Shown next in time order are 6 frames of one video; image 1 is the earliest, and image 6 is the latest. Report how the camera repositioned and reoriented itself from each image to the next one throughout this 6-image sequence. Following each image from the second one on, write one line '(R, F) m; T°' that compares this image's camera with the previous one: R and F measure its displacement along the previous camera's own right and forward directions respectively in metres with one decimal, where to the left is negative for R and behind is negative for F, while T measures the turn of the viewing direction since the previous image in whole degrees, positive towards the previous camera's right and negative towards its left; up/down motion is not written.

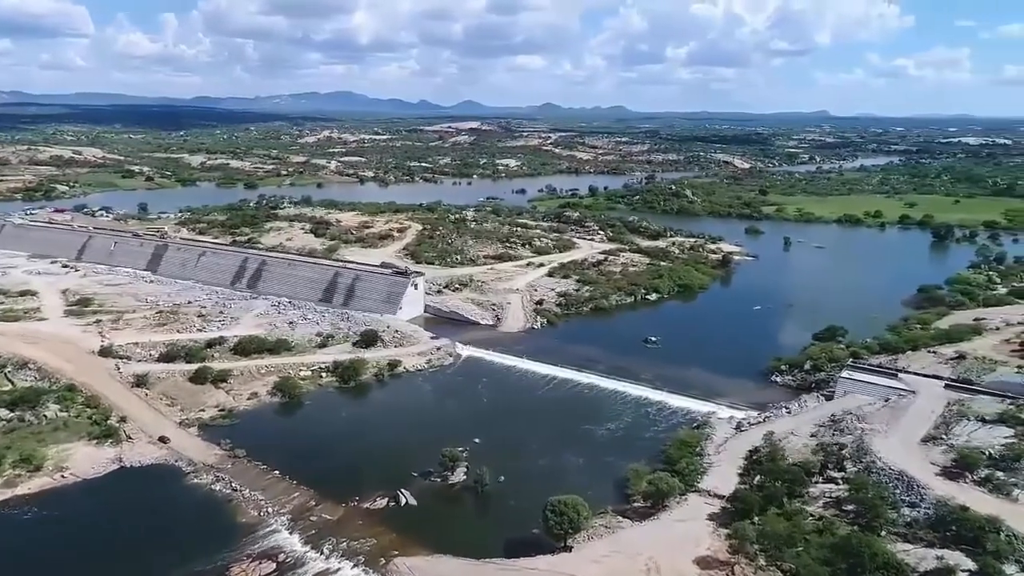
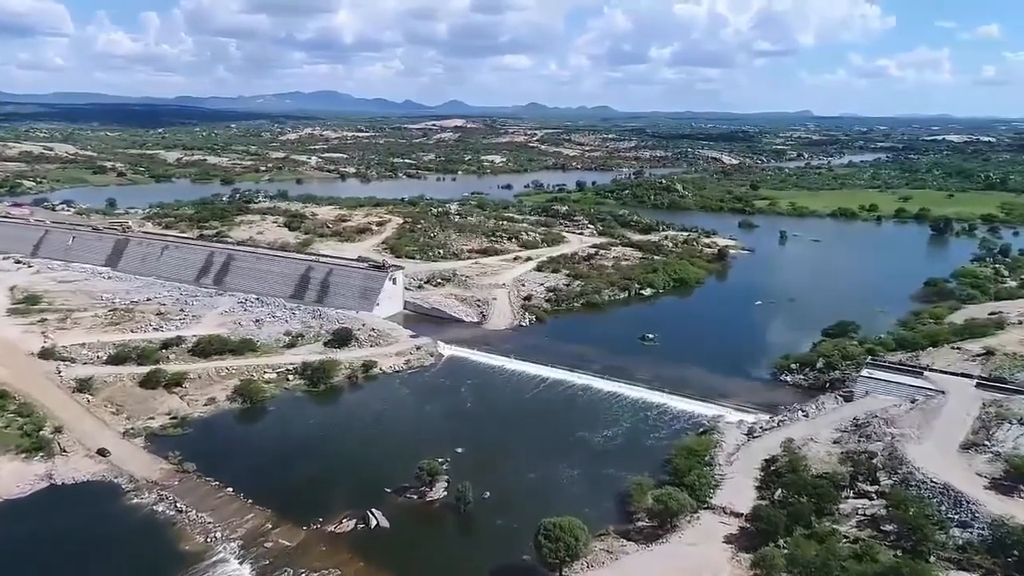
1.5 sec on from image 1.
(0.0, +2.8) m; +1°
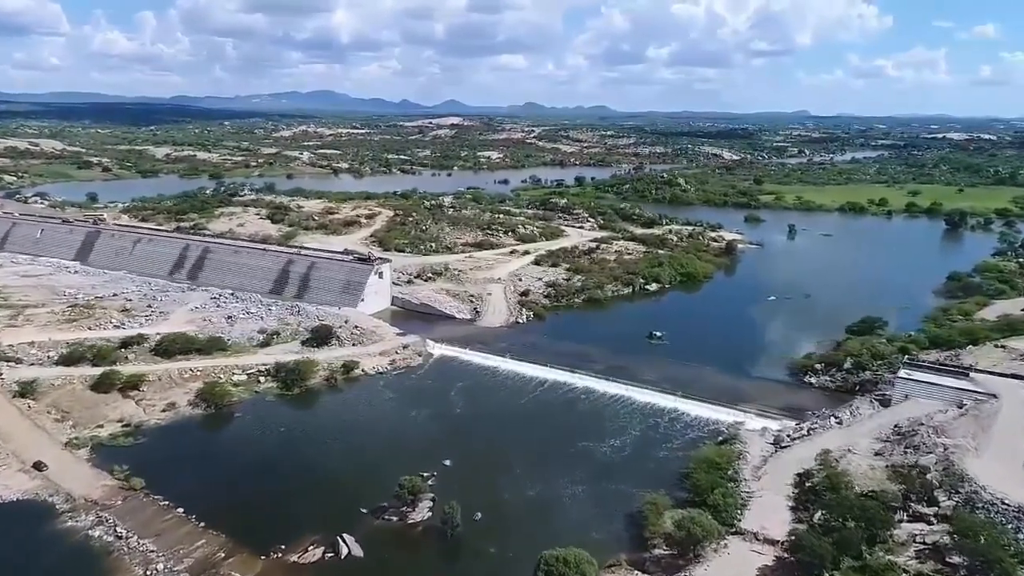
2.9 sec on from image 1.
(+0.1, +2.8) m; 0°
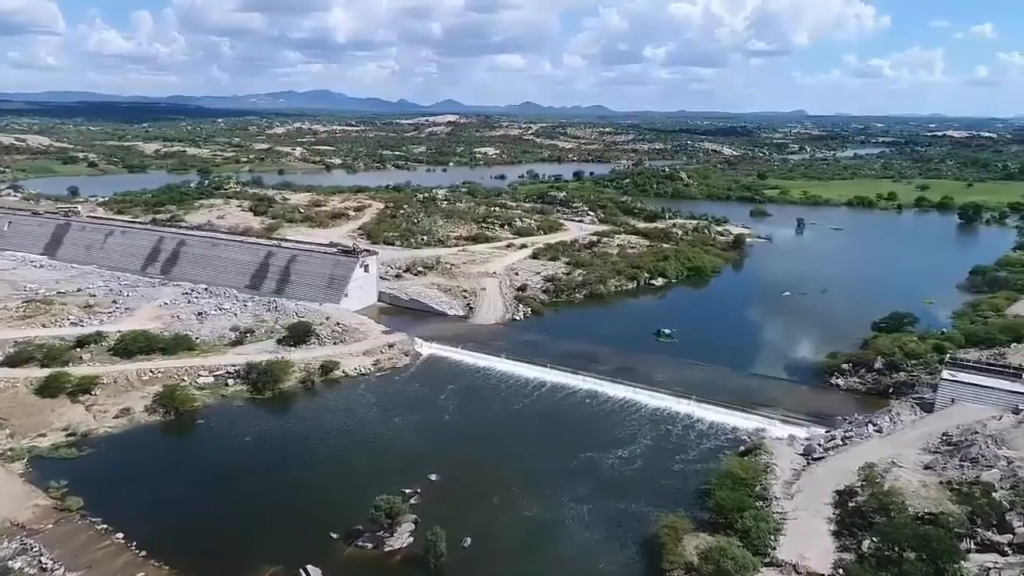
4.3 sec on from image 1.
(+0.1, +2.5) m; 0°
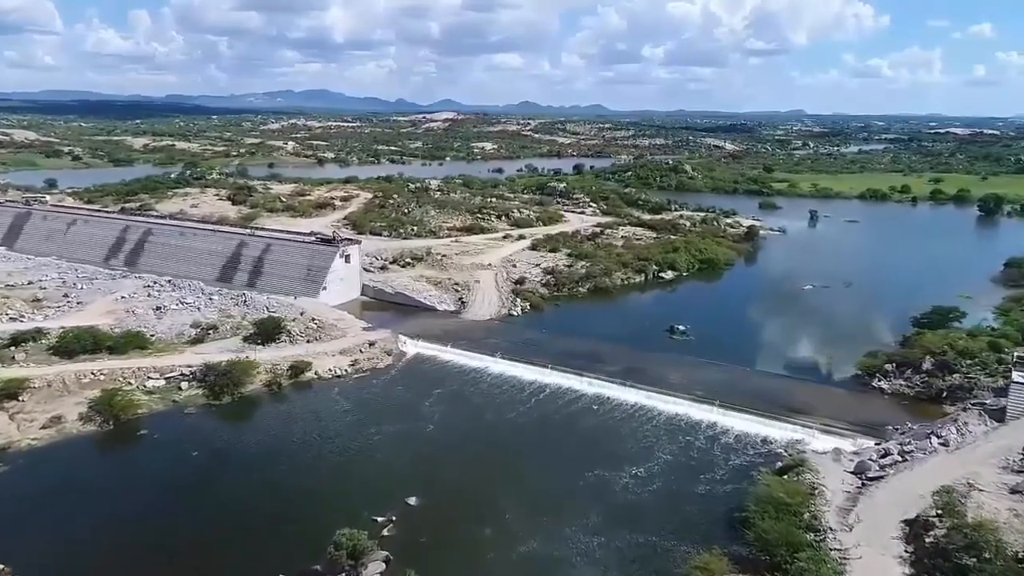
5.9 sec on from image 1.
(+0.1, +3.0) m; 0°
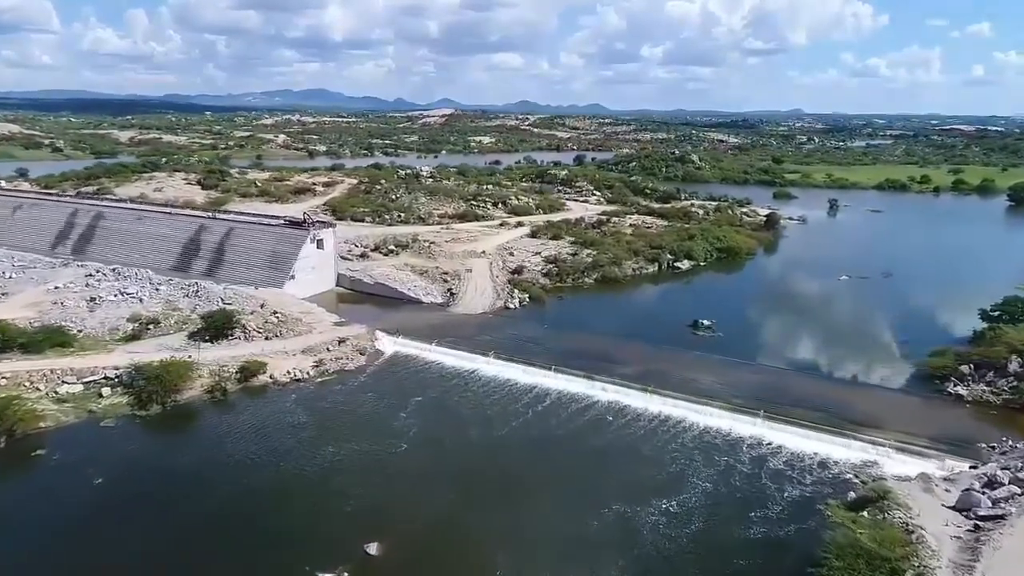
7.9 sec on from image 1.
(+0.1, +3.7) m; 0°
